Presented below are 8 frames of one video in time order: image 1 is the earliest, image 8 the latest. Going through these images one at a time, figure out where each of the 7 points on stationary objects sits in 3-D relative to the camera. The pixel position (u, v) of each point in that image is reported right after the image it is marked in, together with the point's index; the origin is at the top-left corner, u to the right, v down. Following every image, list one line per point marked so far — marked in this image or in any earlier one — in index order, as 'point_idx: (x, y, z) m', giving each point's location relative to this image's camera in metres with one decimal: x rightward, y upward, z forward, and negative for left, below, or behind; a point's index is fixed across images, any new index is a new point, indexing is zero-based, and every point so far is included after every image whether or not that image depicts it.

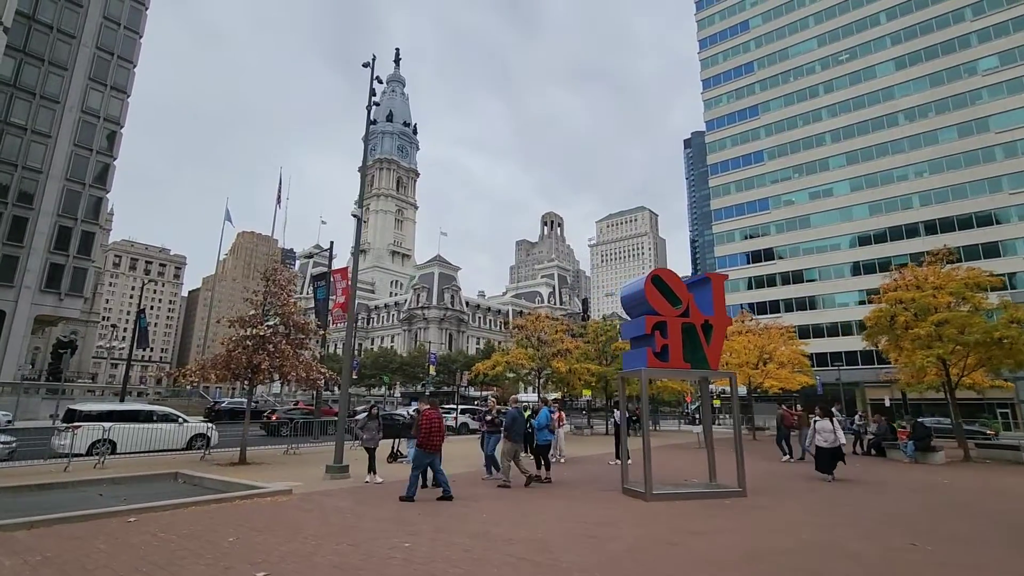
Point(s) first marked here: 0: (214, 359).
0: (-9.3, -2.3, +16.6) m
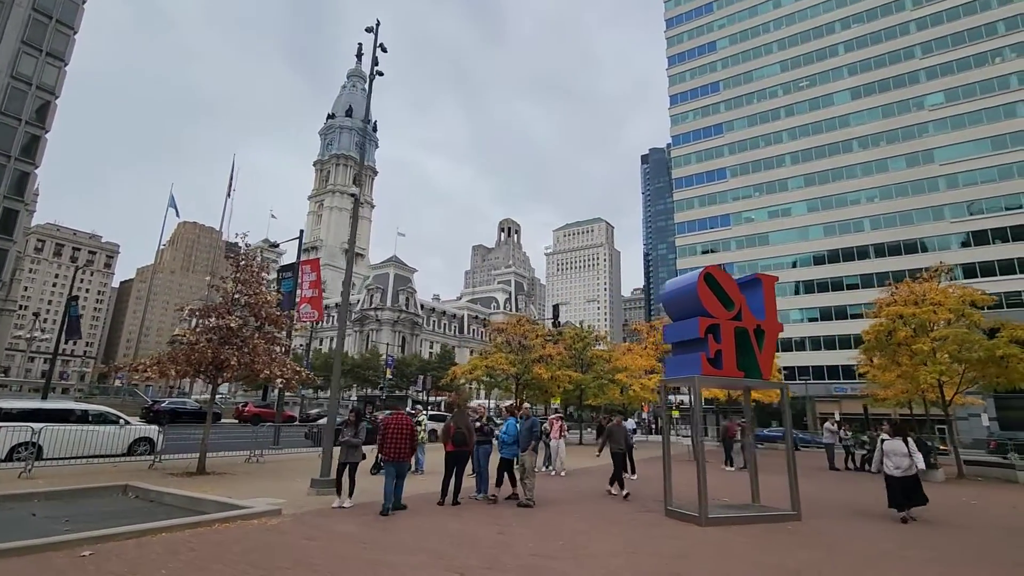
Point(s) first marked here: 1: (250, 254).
0: (-9.2, -1.8, +14.5) m
1: (-8.1, +1.0, +16.3) m
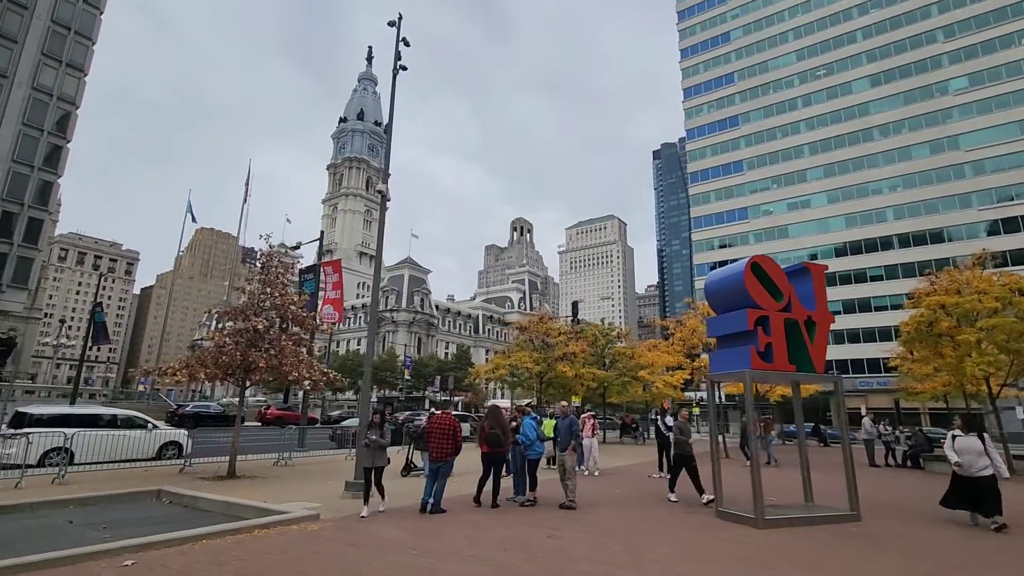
0: (-8.4, -1.9, +14.4) m
1: (-7.3, +1.0, +16.2) m
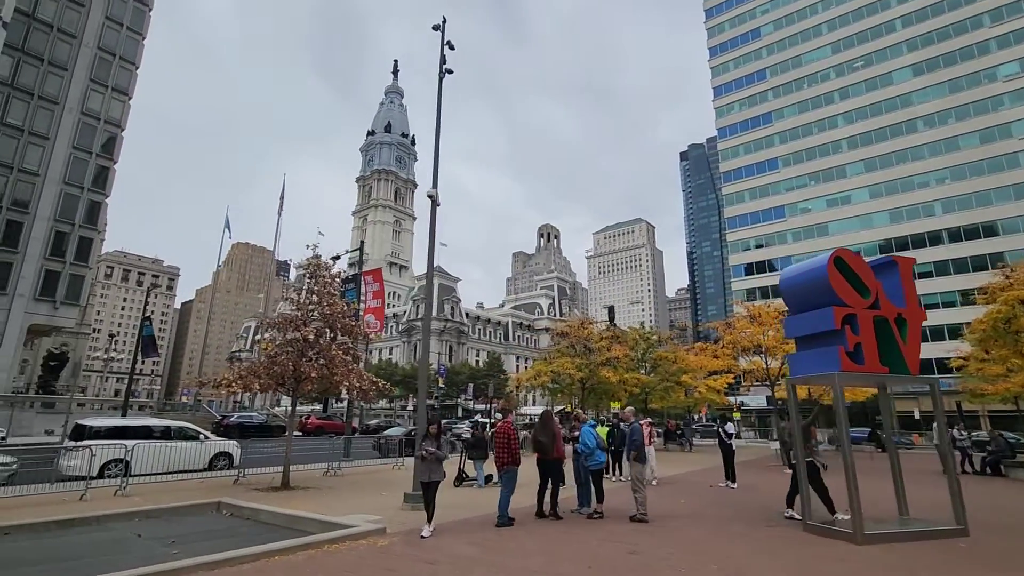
0: (-7.0, -2.2, +14.4) m
1: (-5.8, +0.7, +16.2) m
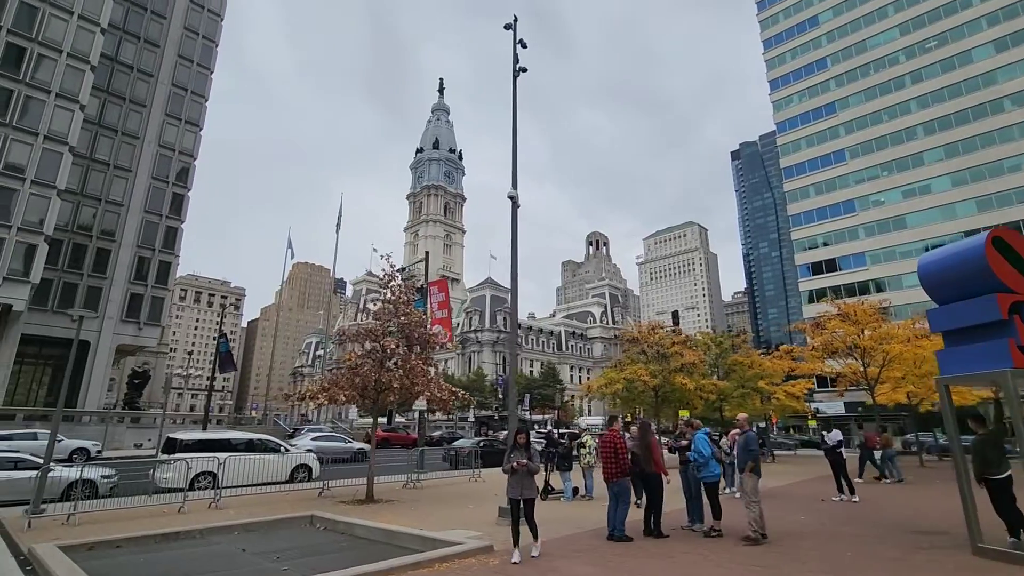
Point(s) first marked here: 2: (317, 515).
0: (-4.8, -2.5, +14.4) m
1: (-3.5, +0.4, +16.1) m
2: (-4.0, -4.6, +10.6) m
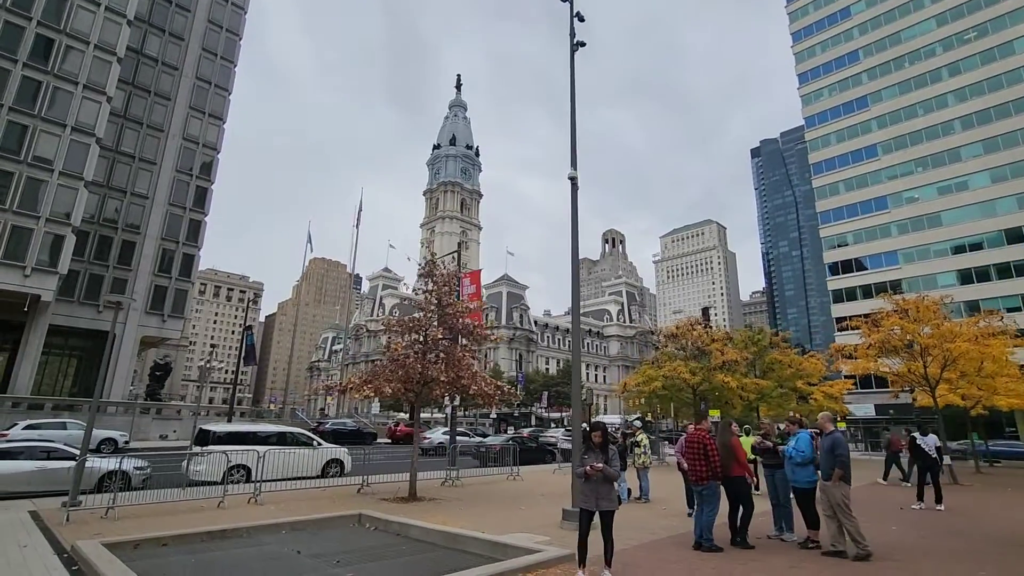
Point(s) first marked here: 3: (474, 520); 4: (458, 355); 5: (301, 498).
0: (-3.5, -2.1, +13.8) m
1: (-2.2, +0.7, +15.5) m
2: (-2.8, -4.3, +9.9) m
3: (-0.8, -4.5, +10.1) m
4: (-1.5, -1.8, +14.2) m
5: (-5.2, -5.1, +12.6) m
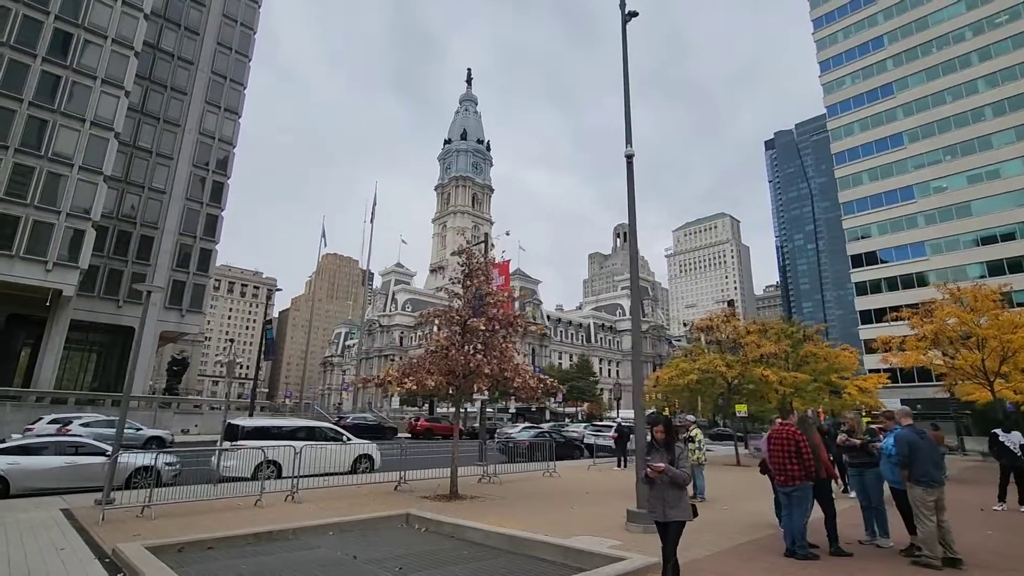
0: (-2.4, -1.9, +13.2) m
1: (-1.0, +1.0, +14.8) m
2: (-1.8, -4.1, +9.4) m
3: (+0.3, -4.2, +9.5) m
4: (-0.4, -1.5, +13.5) m
5: (-4.1, -4.8, +12.1) m
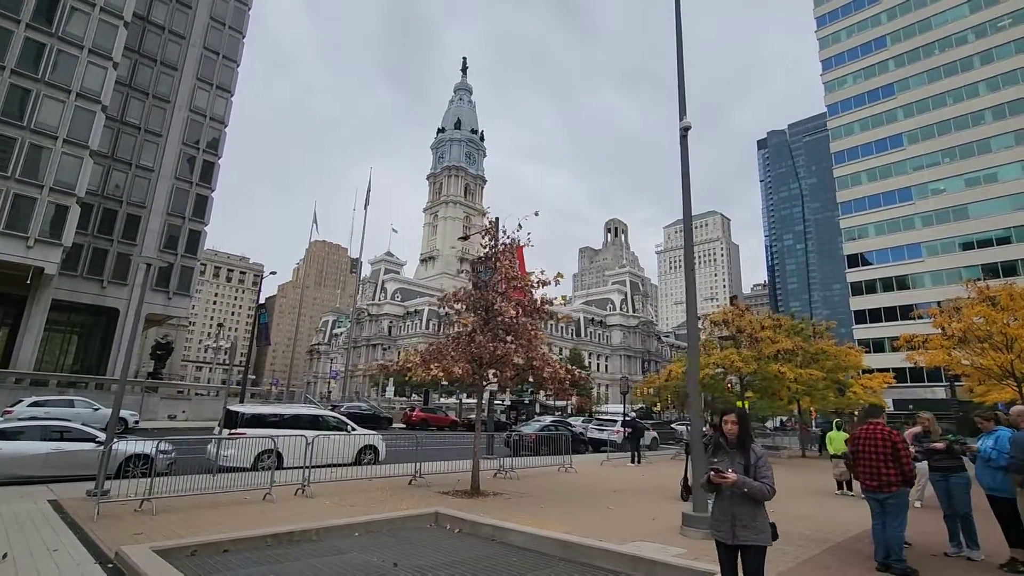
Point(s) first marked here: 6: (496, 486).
0: (-1.7, -1.4, +12.3) m
1: (-0.4, +1.5, +13.9) m
2: (-1.1, -3.7, +8.5) m
3: (+0.9, -3.9, +8.7) m
4: (+0.2, -1.1, +12.7) m
5: (-3.5, -4.3, +11.2) m
6: (-0.5, -4.7, +12.5) m
